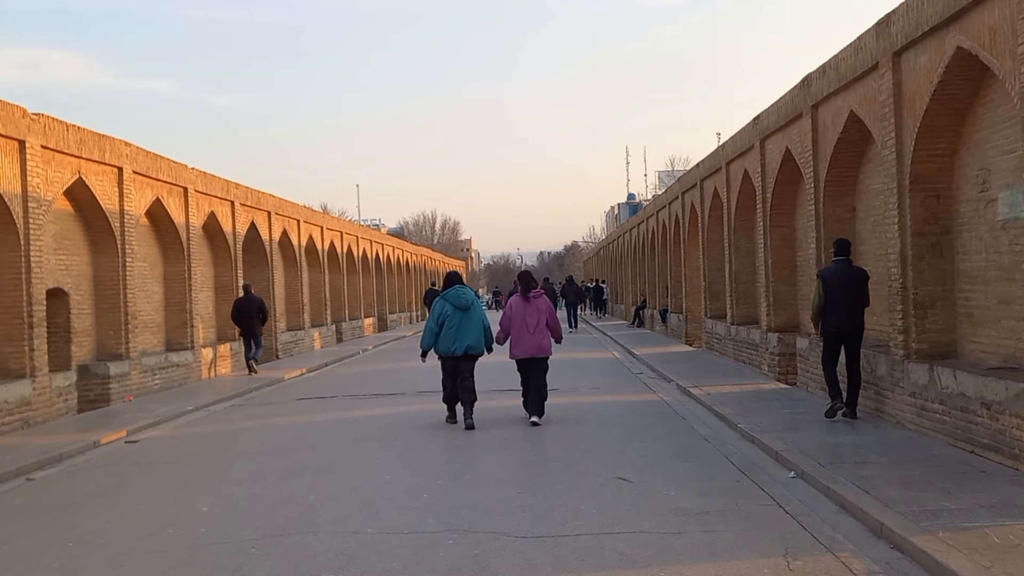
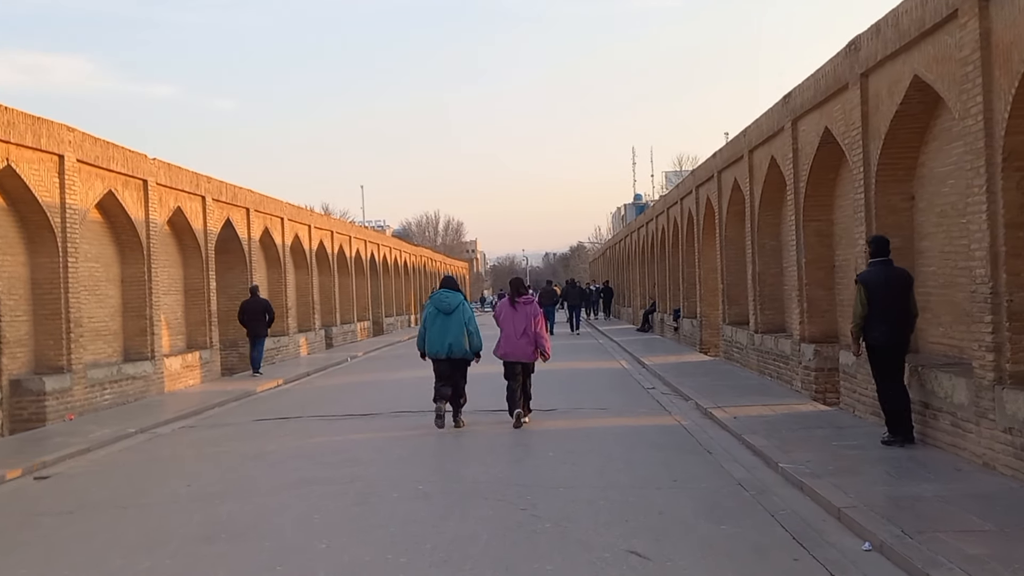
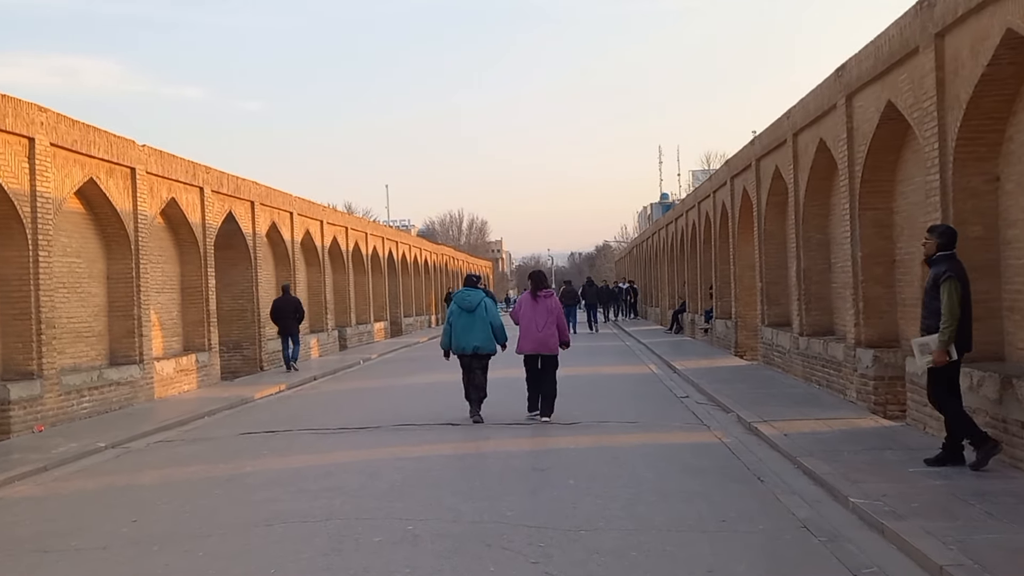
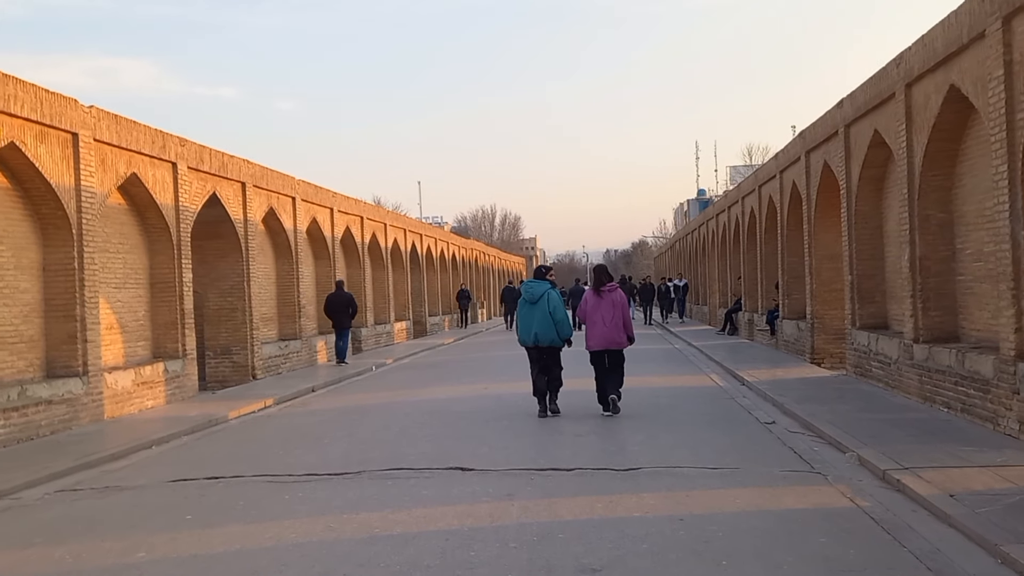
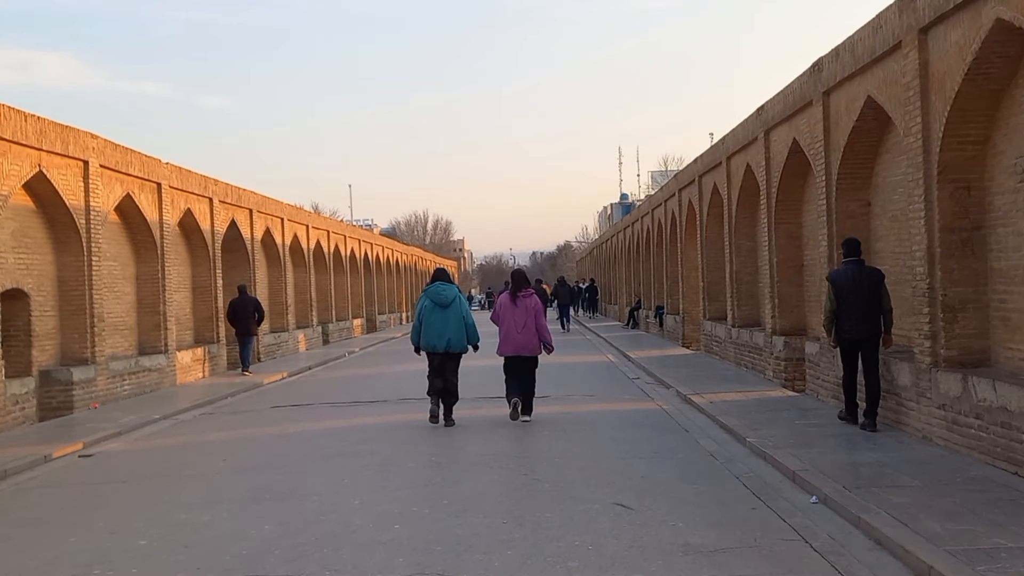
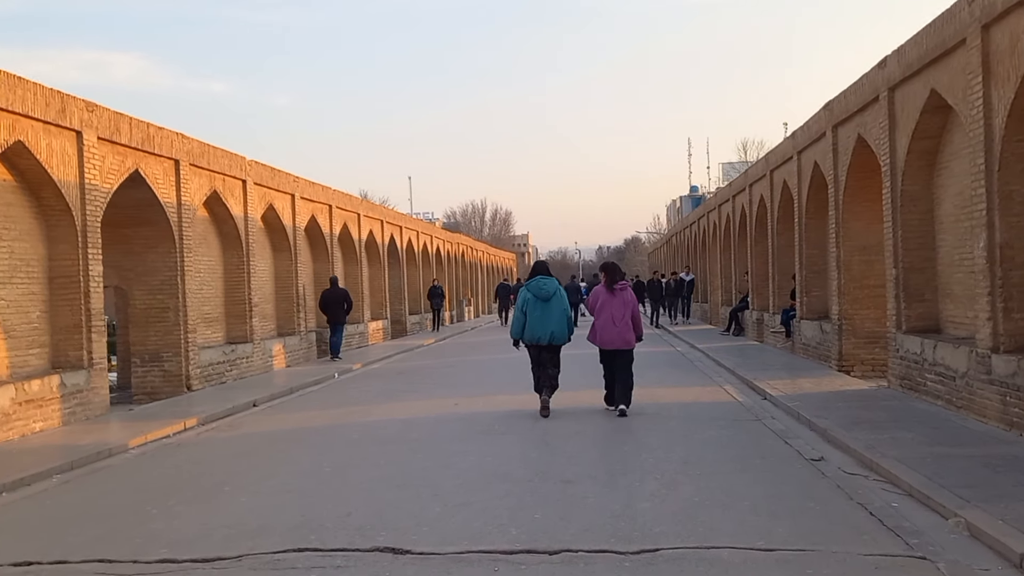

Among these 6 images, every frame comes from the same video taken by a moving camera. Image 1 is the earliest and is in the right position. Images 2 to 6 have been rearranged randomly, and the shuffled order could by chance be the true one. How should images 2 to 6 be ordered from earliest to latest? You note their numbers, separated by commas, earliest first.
5, 2, 3, 4, 6
